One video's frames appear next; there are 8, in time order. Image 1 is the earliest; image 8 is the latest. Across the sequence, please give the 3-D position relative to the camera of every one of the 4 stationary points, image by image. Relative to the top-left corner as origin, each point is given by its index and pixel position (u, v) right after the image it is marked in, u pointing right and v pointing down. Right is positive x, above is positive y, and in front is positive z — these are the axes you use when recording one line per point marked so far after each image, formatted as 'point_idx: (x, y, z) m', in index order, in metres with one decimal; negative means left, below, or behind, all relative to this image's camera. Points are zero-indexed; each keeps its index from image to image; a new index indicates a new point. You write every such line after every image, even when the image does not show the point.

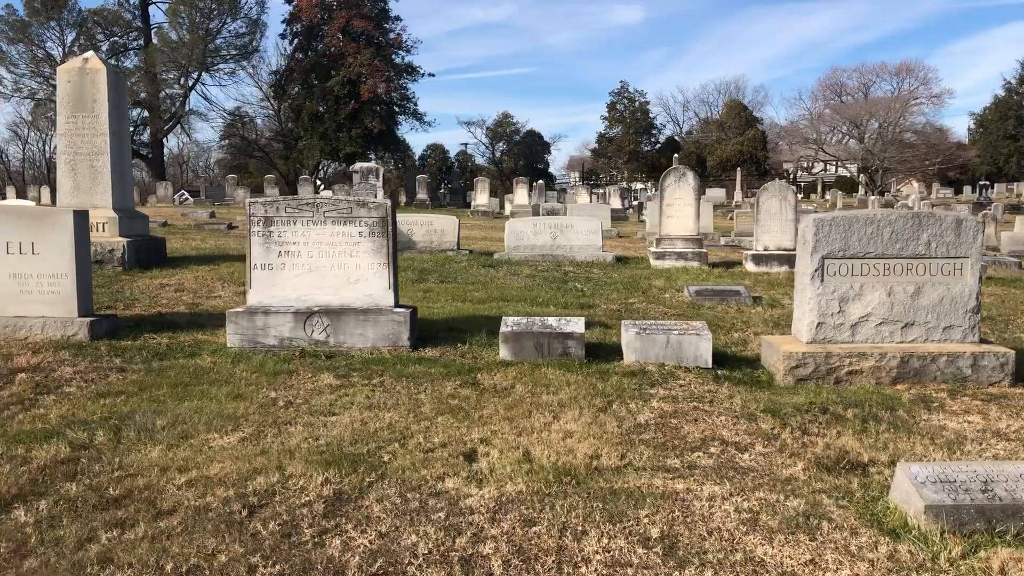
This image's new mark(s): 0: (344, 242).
0: (-1.2, +0.3, +5.9) m
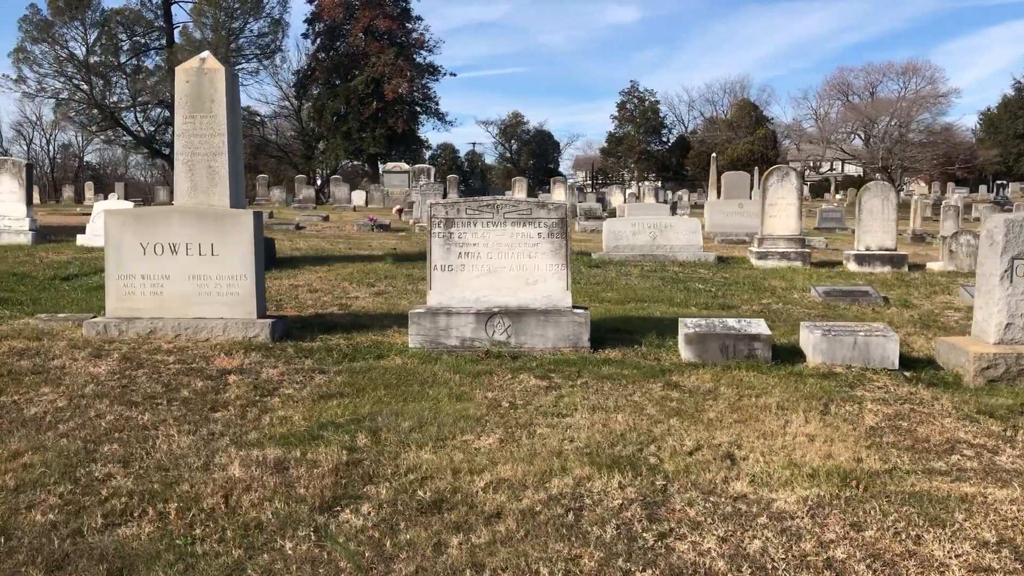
0: (+0.1, +0.3, +5.9) m
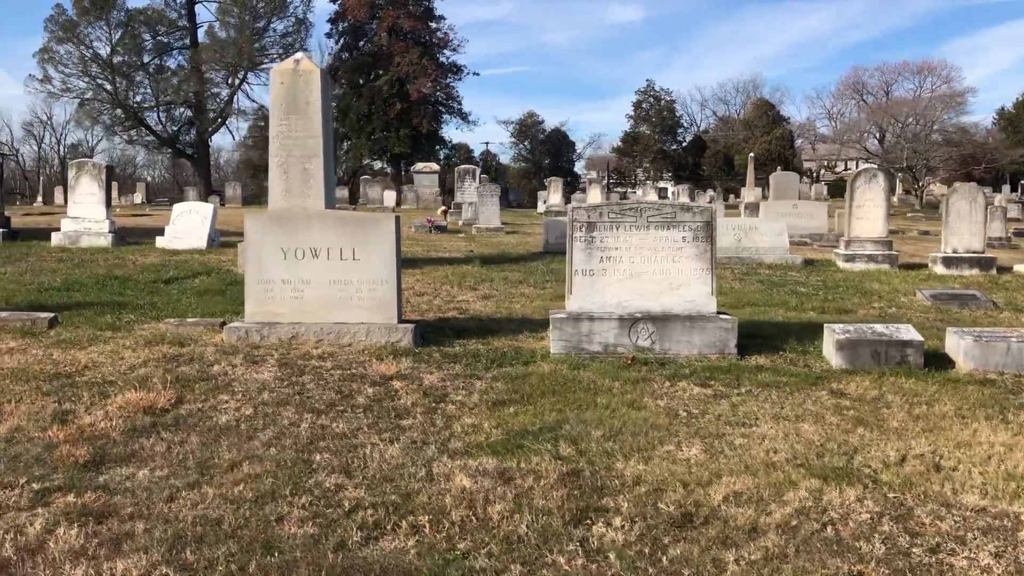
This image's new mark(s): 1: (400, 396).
0: (+1.0, +0.3, +5.8) m
1: (-0.6, -0.6, +4.8) m
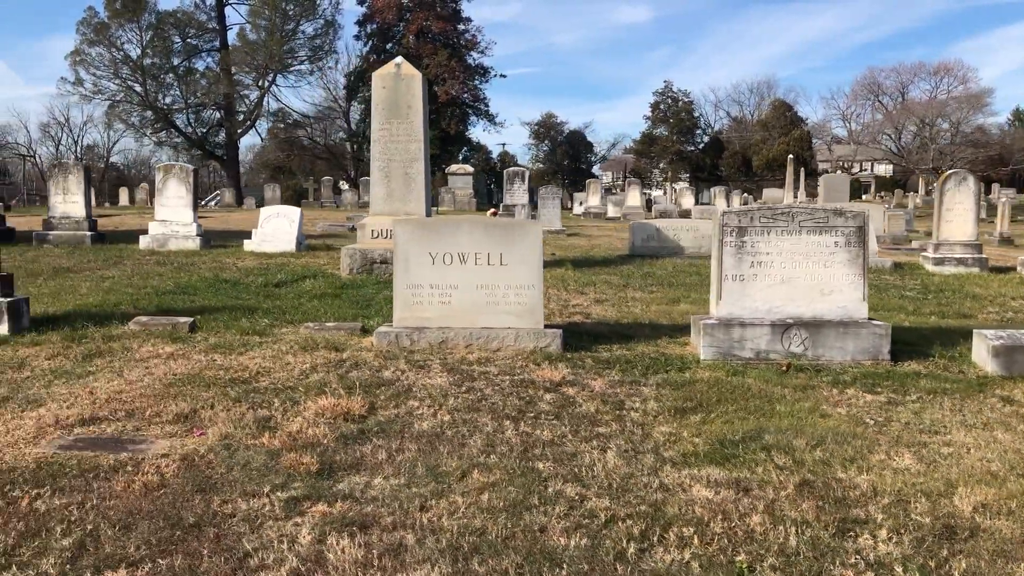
0: (+2.0, +0.2, +5.8) m
1: (+0.4, -0.6, +4.8) m
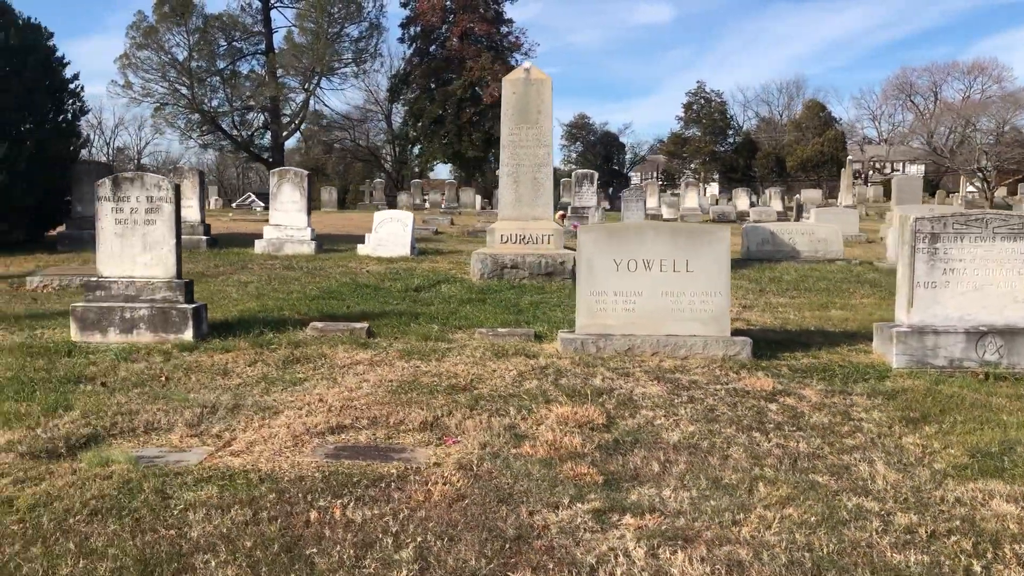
0: (+3.2, +0.2, +5.7) m
1: (+1.6, -0.7, +4.7) m
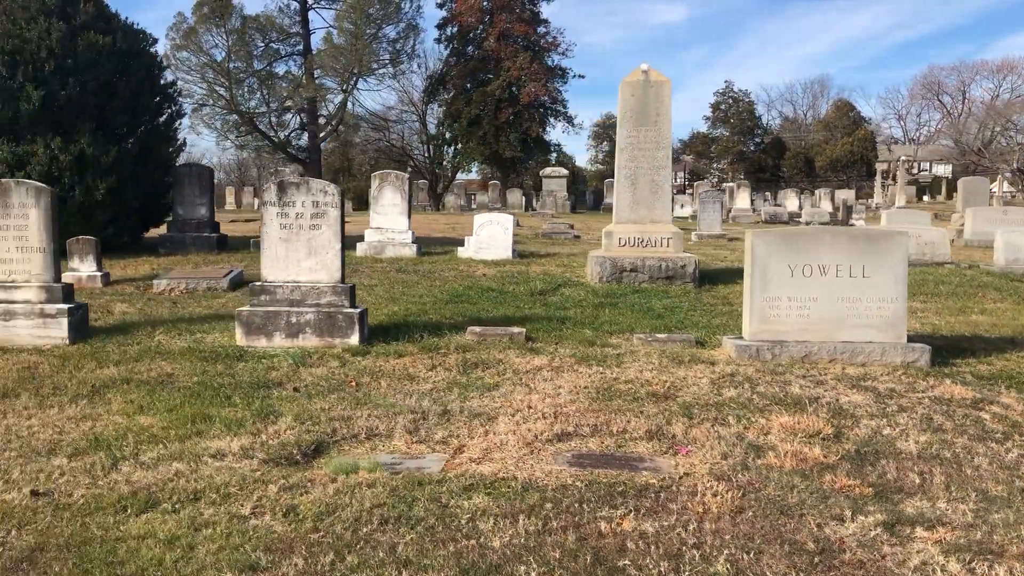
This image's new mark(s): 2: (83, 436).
0: (+4.4, +0.1, +5.6) m
1: (+2.7, -0.7, +4.6) m
2: (-2.1, -0.7, +4.3) m
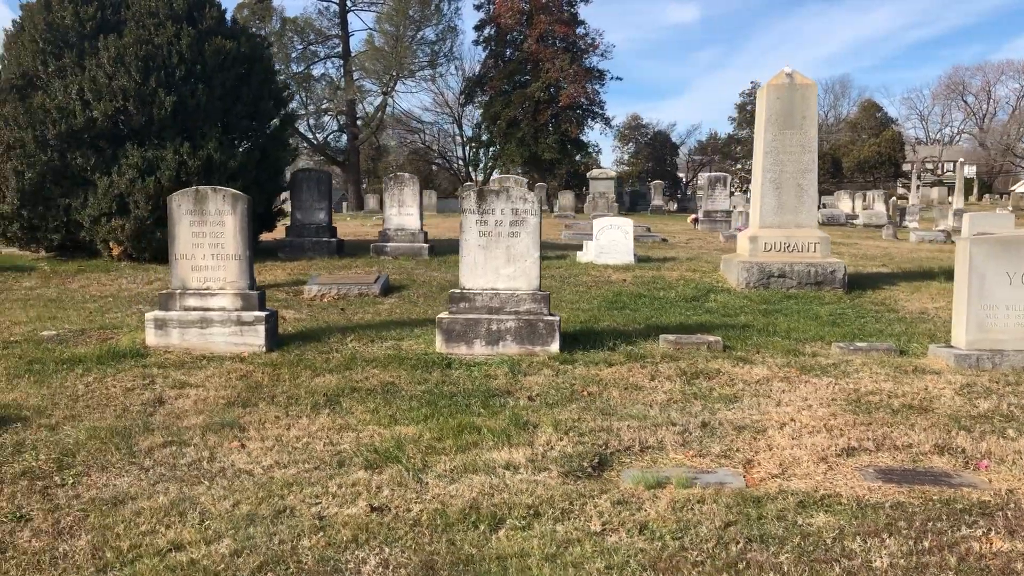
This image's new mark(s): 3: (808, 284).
0: (+5.7, +0.1, +5.5) m
1: (+4.0, -0.8, +4.5) m
2: (-0.7, -0.8, +4.3) m
3: (+2.9, 0.0, +8.5) m
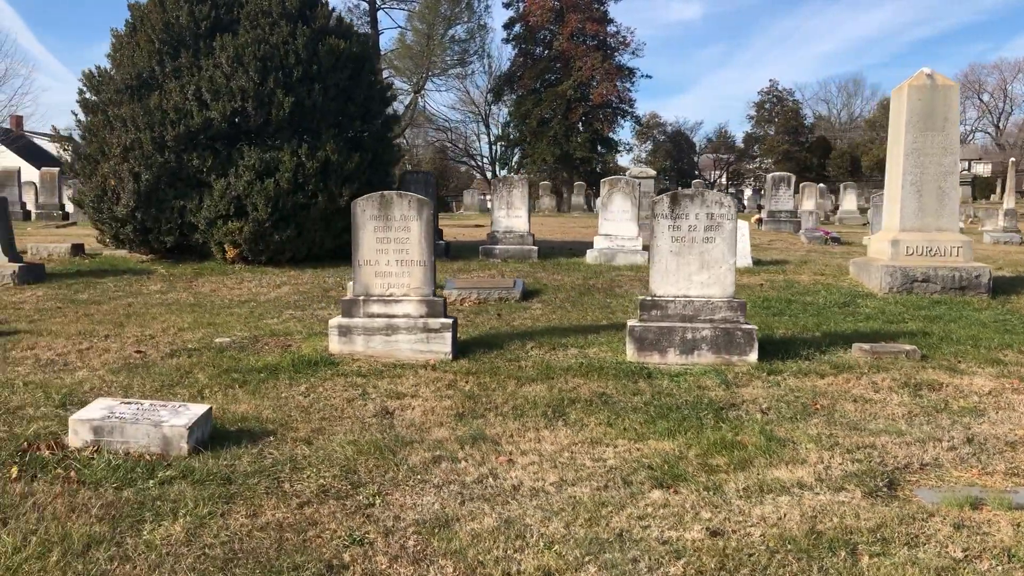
0: (+7.0, 0.0, +5.3) m
1: (+5.3, -0.8, +4.4) m
2: (+0.6, -0.8, +4.1) m
3: (+4.2, 0.0, +8.3) m
